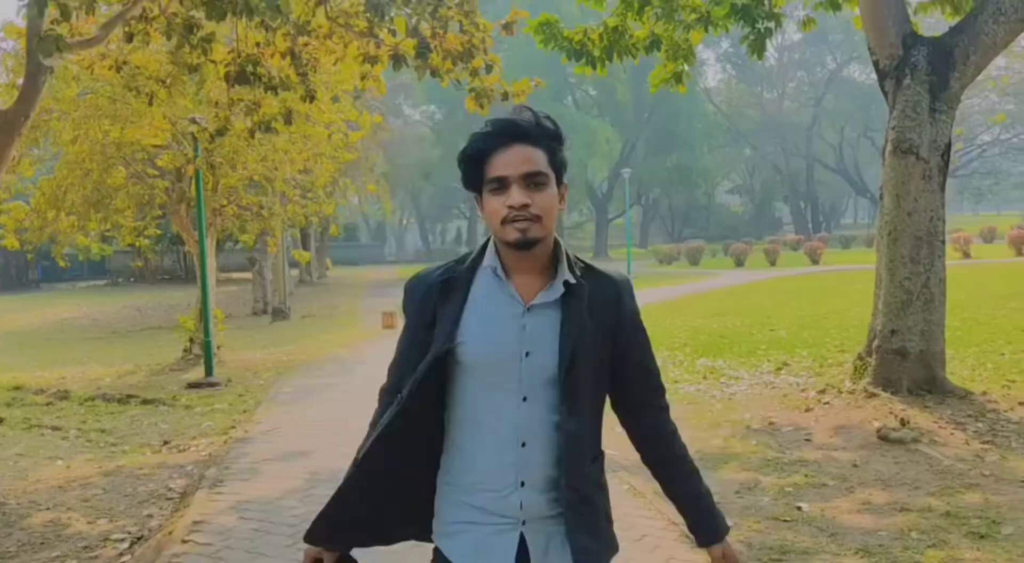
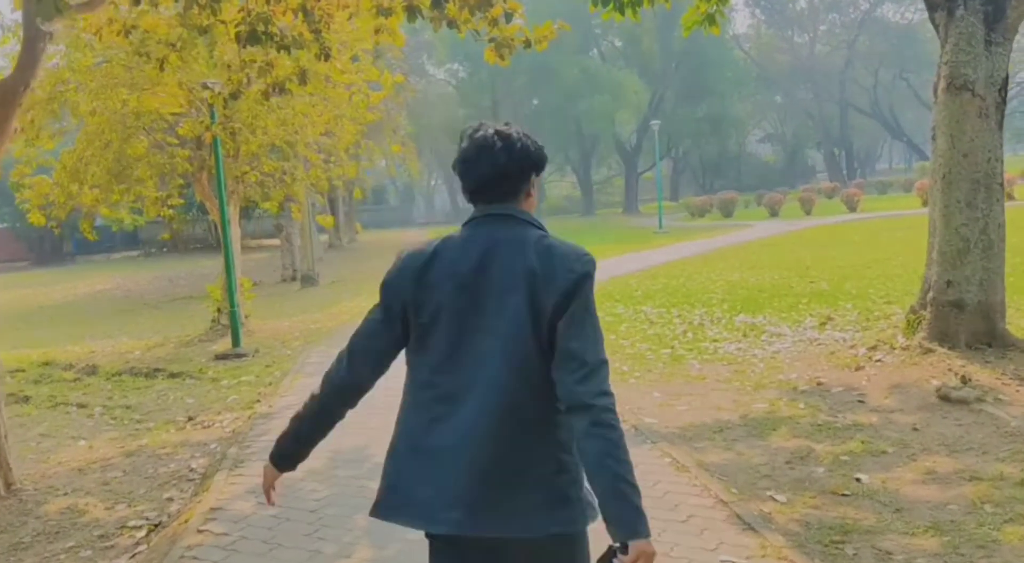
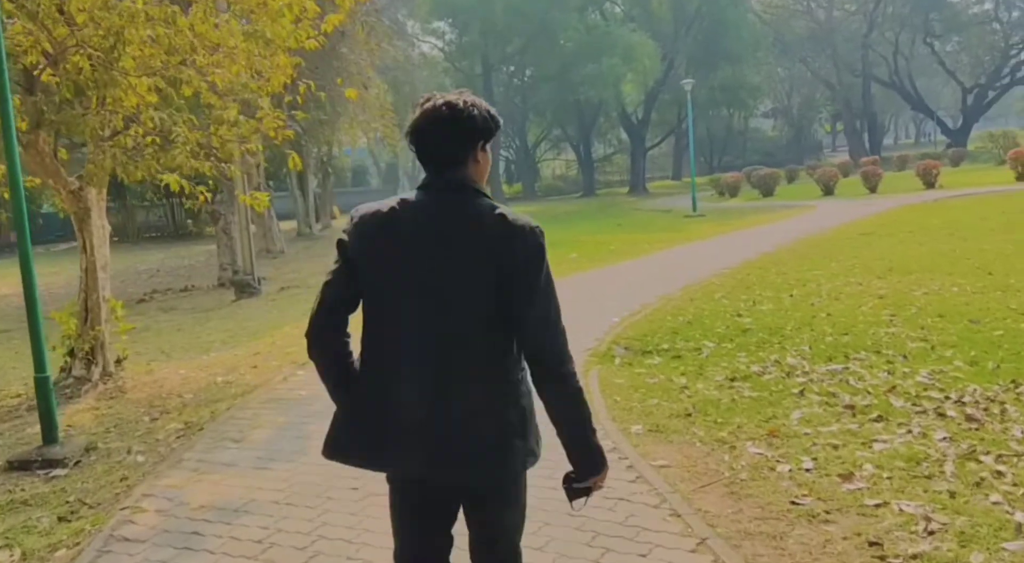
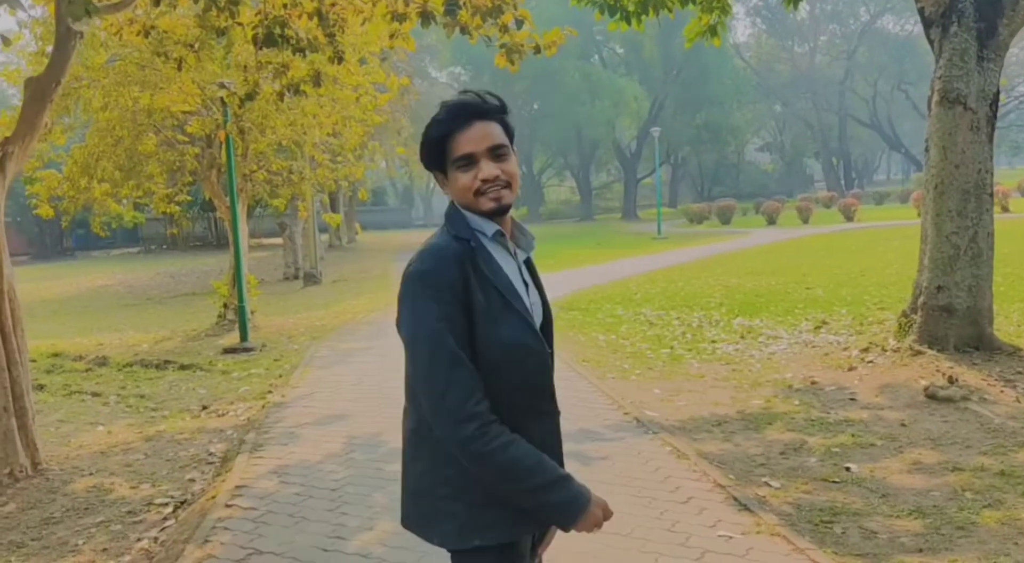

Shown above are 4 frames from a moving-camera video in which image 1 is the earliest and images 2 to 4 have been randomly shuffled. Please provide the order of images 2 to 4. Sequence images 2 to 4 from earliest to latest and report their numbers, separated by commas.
4, 2, 3
